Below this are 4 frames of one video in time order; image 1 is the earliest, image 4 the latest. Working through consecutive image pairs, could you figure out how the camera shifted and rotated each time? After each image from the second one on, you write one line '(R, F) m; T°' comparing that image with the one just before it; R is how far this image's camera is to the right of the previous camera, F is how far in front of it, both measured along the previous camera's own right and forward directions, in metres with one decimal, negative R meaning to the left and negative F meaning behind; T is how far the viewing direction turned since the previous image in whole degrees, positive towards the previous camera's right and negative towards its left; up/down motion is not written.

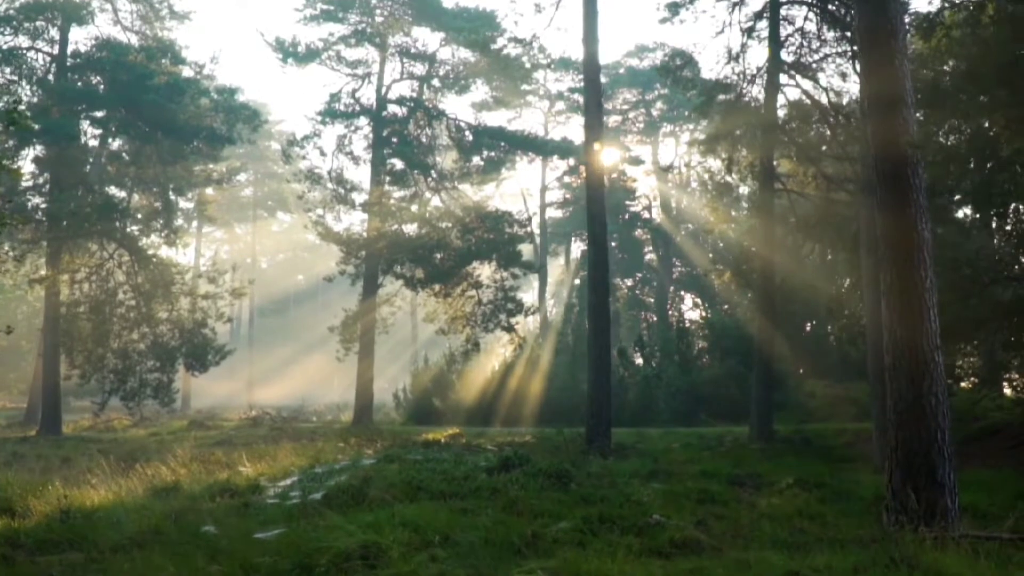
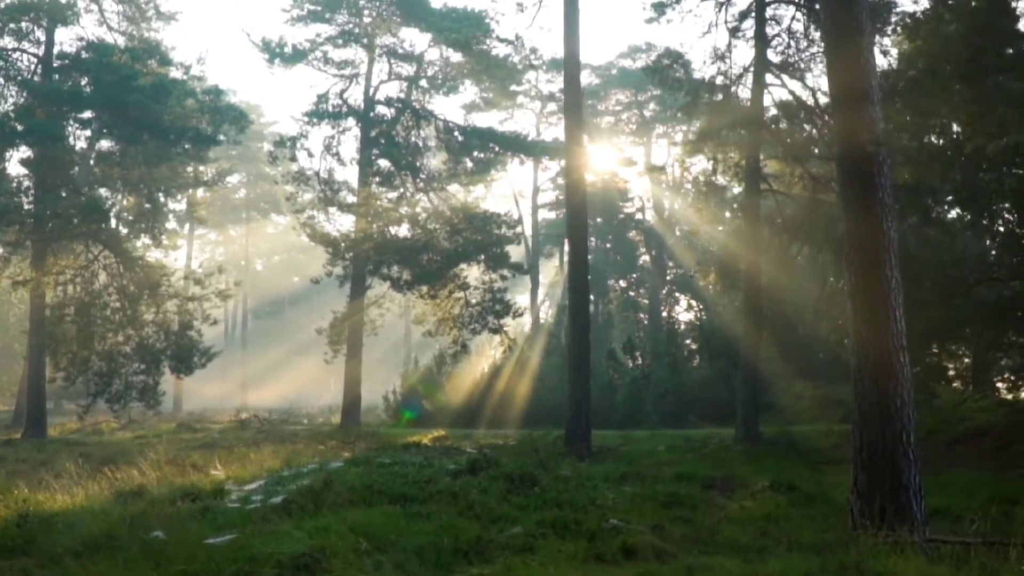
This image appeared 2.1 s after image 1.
(+0.8, +0.4) m; 0°
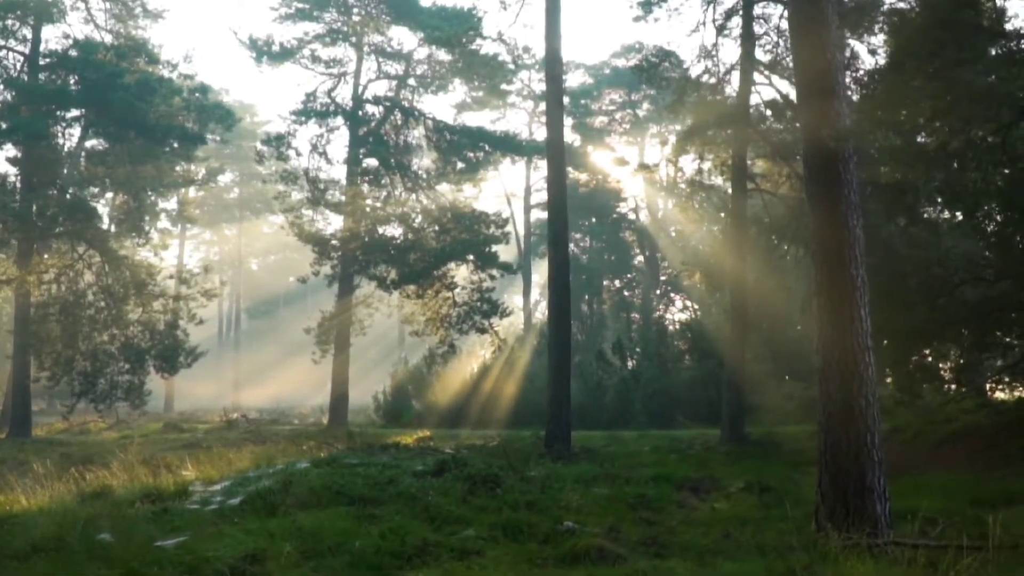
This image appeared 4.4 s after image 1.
(+0.9, +0.5) m; 0°
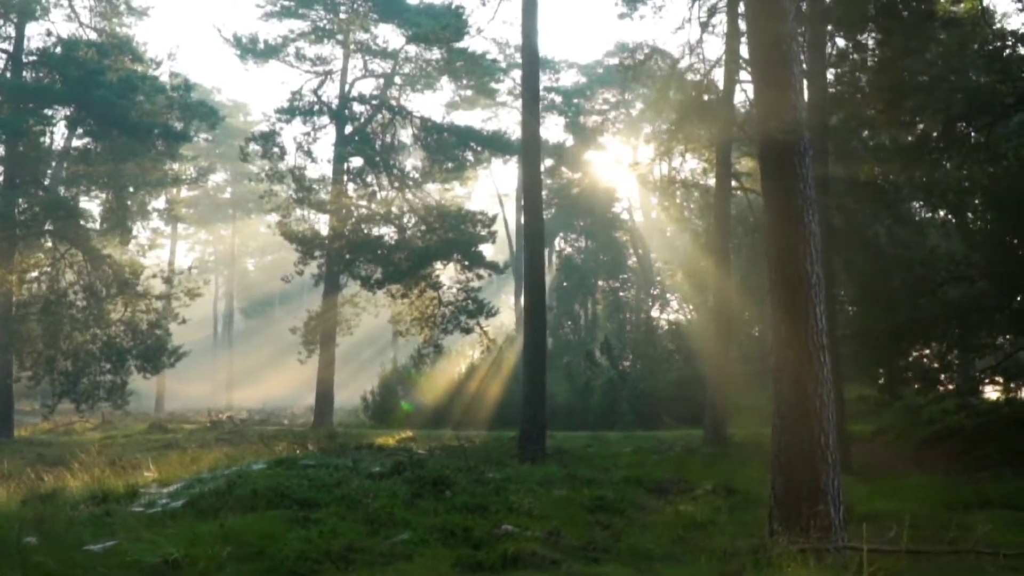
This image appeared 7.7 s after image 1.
(+1.3, +0.7) m; 0°
